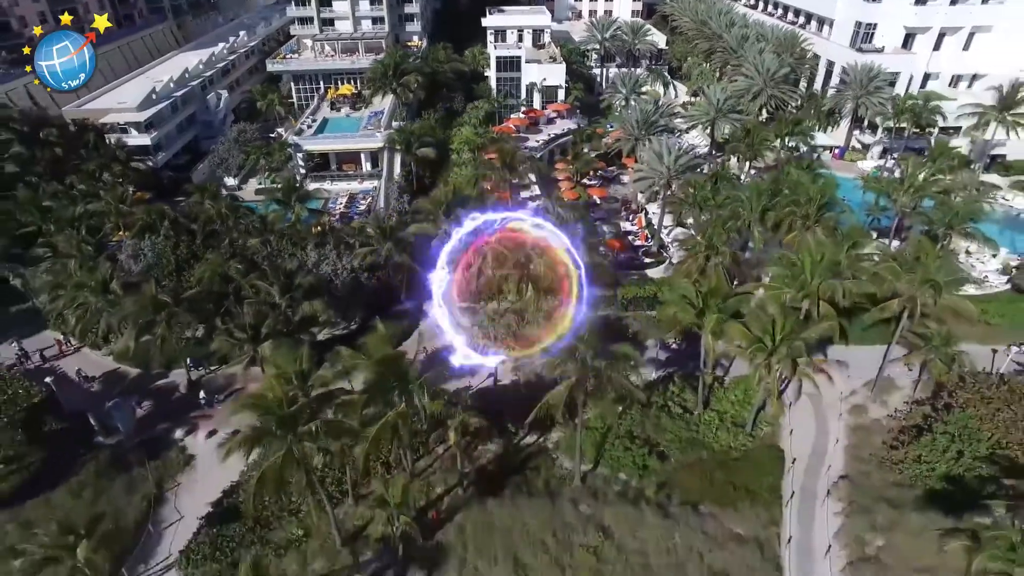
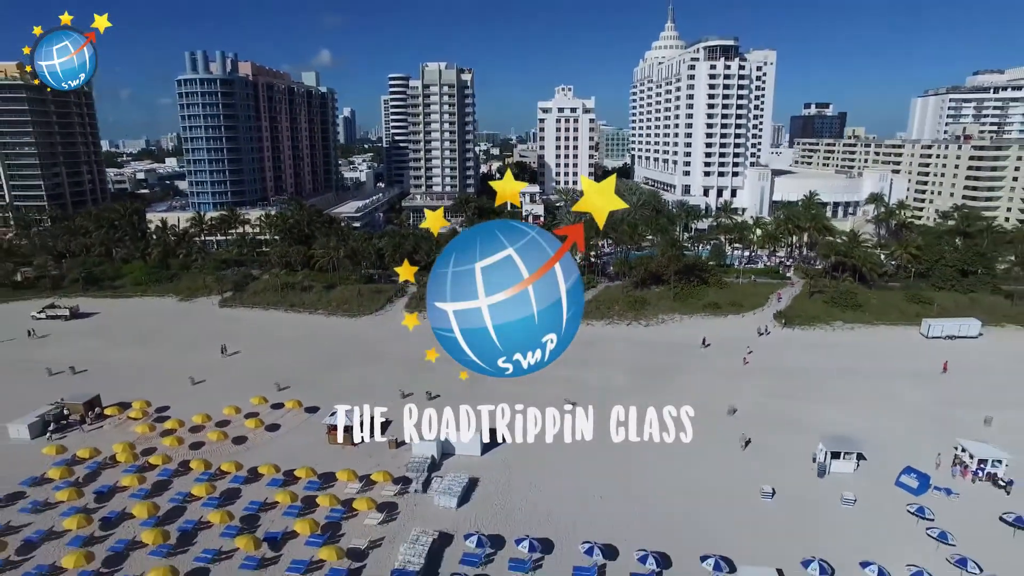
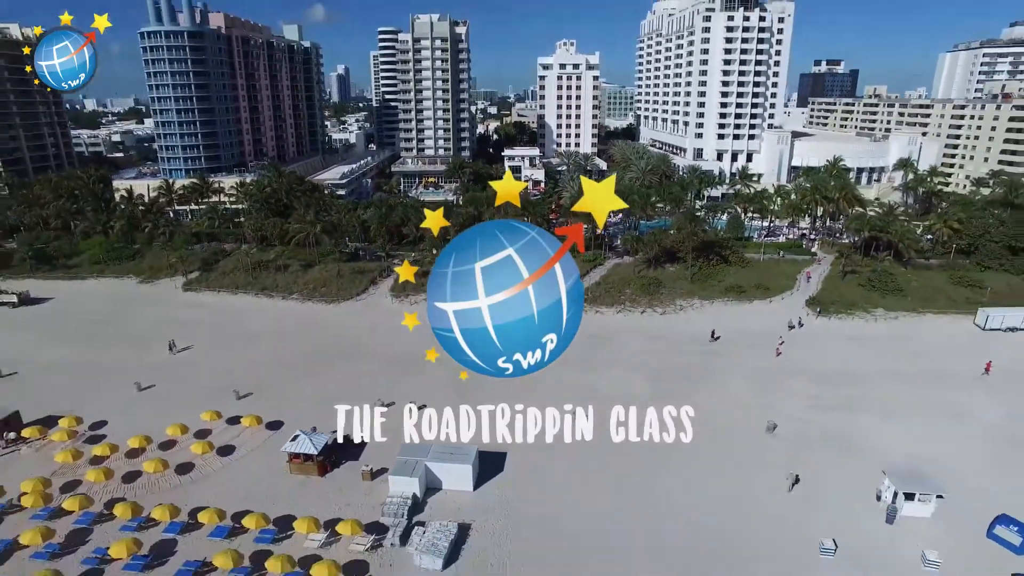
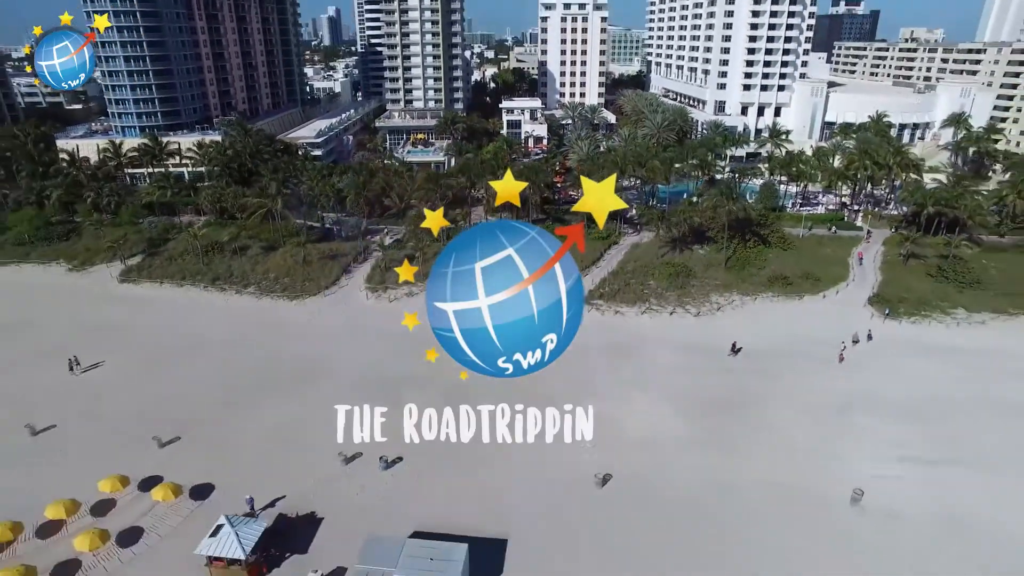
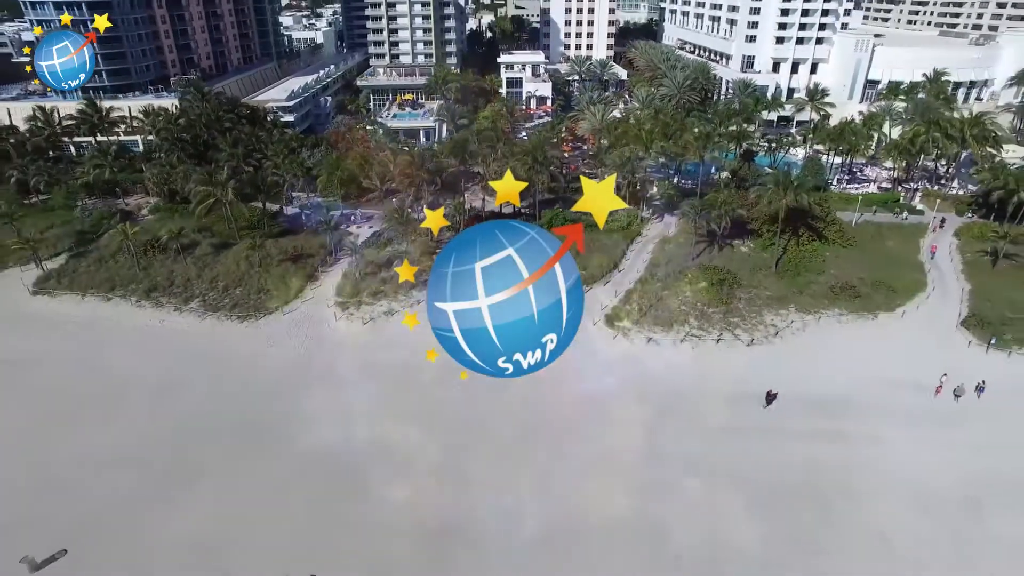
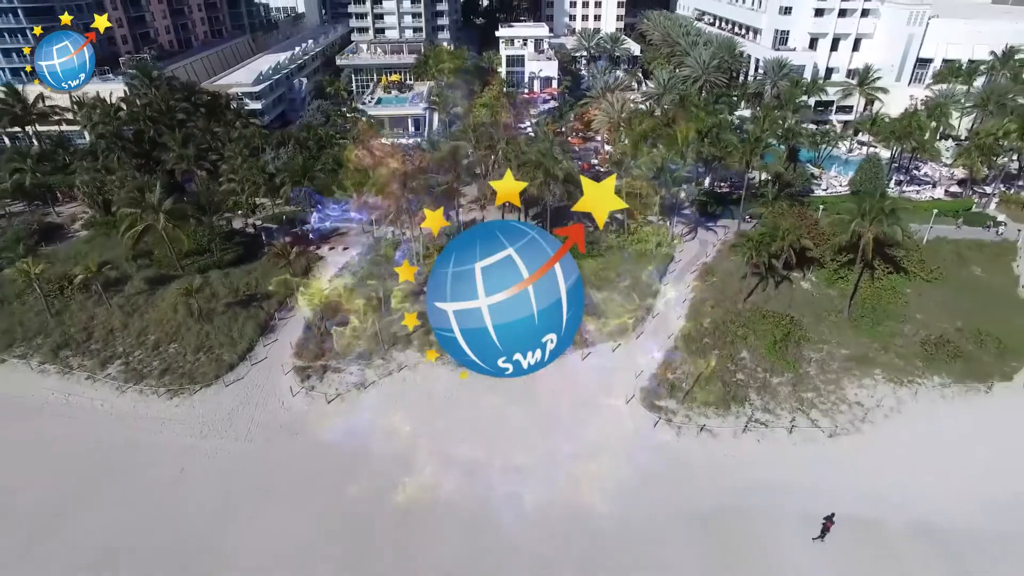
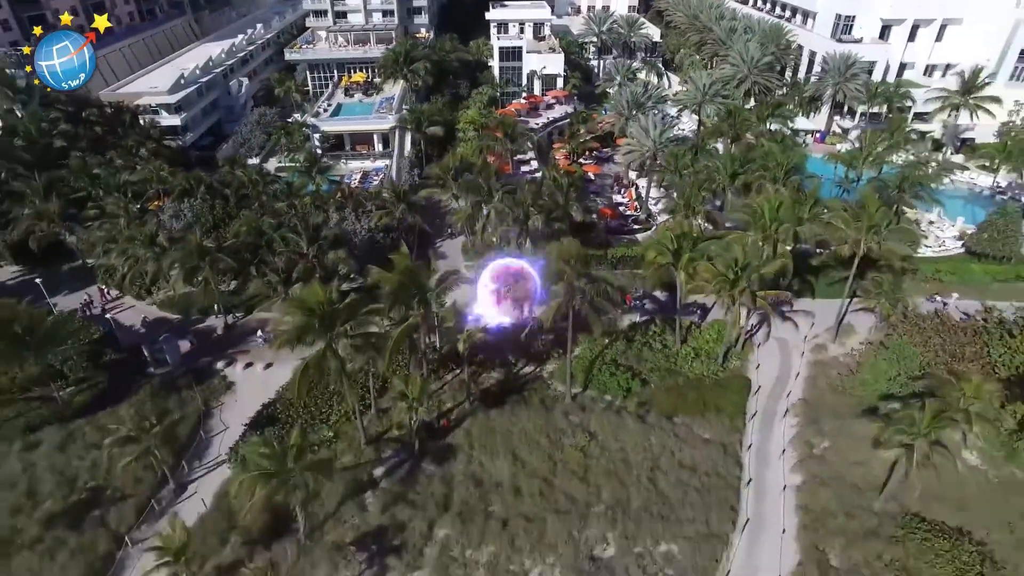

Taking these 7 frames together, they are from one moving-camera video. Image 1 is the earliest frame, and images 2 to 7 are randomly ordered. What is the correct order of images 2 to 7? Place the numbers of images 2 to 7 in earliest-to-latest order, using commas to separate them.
7, 6, 5, 4, 3, 2
